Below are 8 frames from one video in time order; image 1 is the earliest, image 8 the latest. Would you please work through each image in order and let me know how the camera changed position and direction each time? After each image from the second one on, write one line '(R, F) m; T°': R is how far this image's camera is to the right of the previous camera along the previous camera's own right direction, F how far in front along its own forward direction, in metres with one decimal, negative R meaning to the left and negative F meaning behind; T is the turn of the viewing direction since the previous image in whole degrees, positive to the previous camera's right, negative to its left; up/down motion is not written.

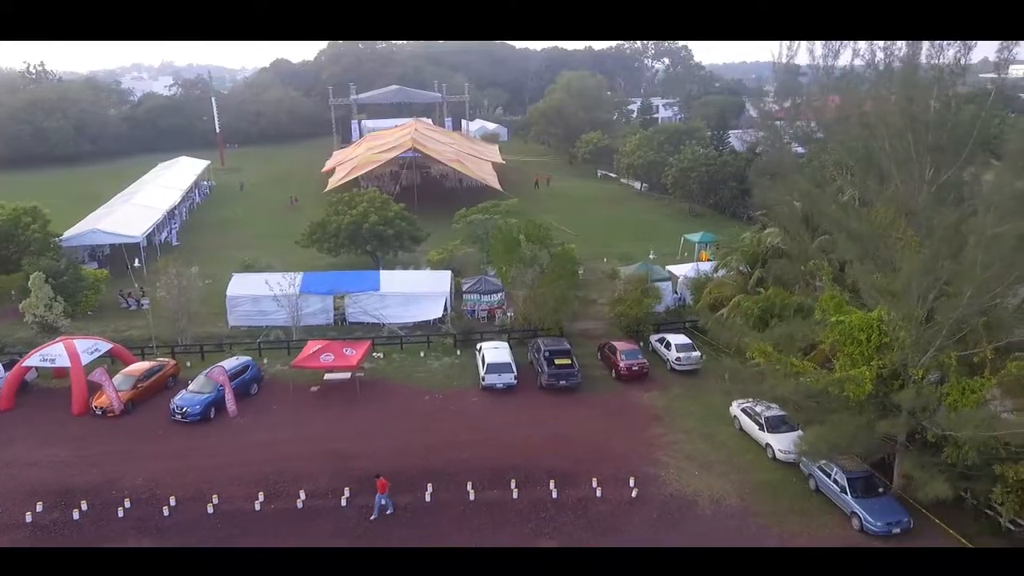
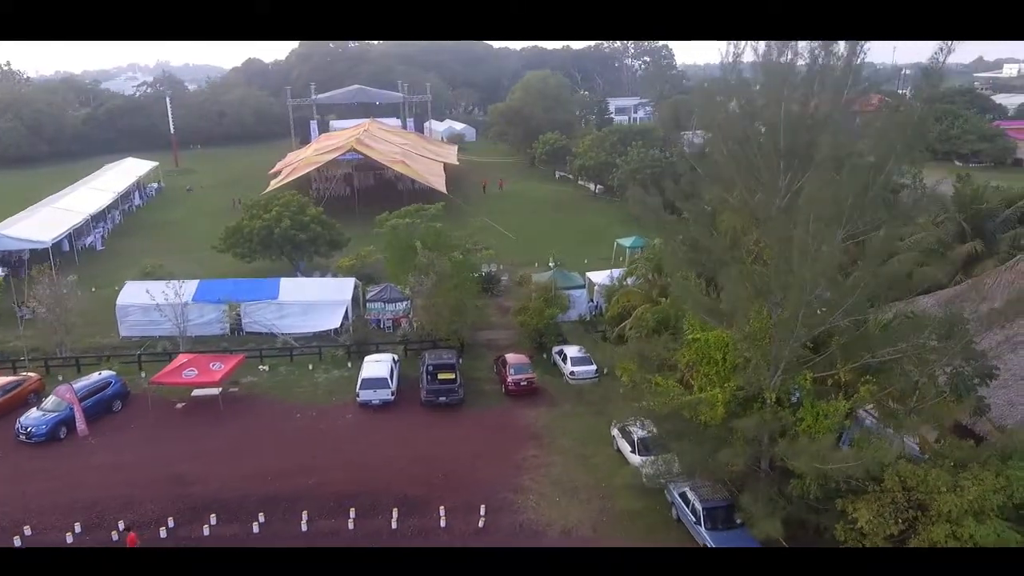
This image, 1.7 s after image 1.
(+0.8, +0.5) m; 0°
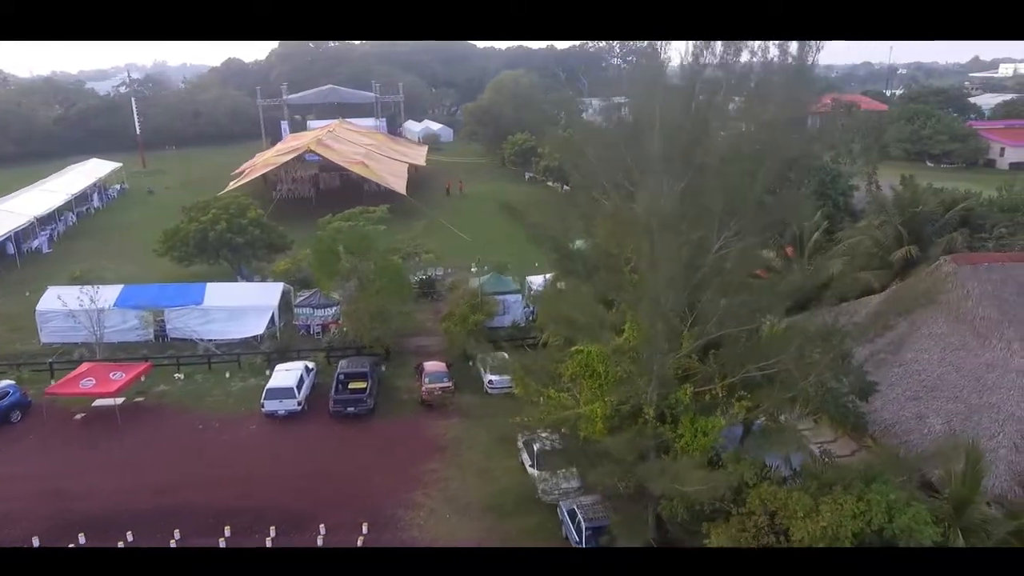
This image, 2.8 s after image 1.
(+0.6, +0.3) m; 0°
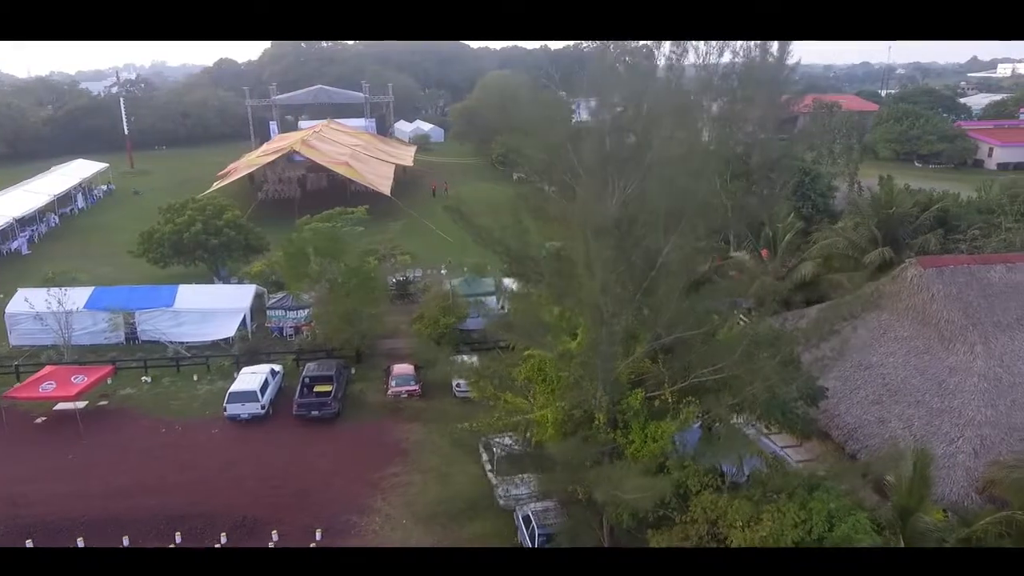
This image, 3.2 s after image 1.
(+0.2, +0.1) m; 0°
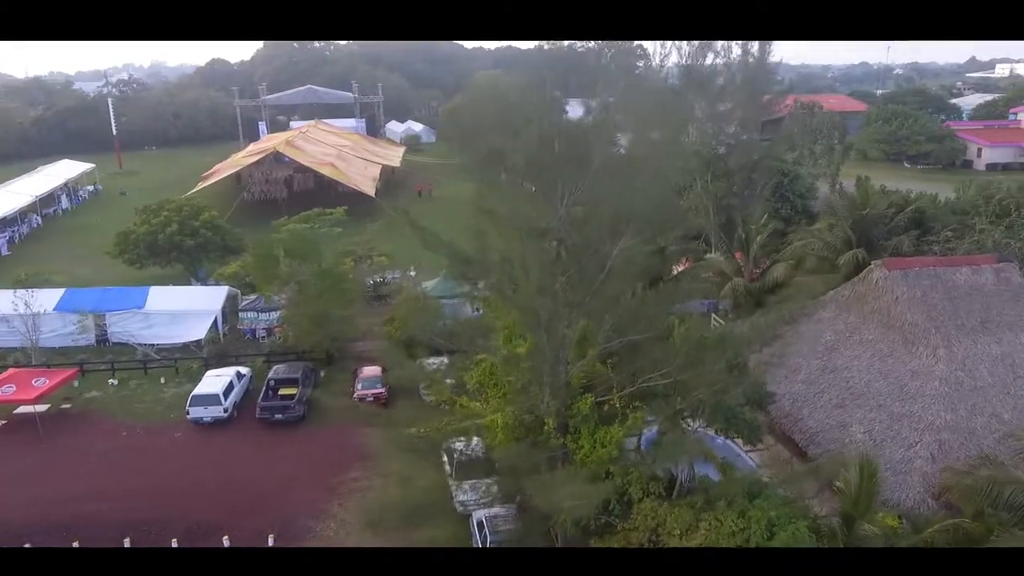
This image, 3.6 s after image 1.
(+0.2, +0.1) m; 0°
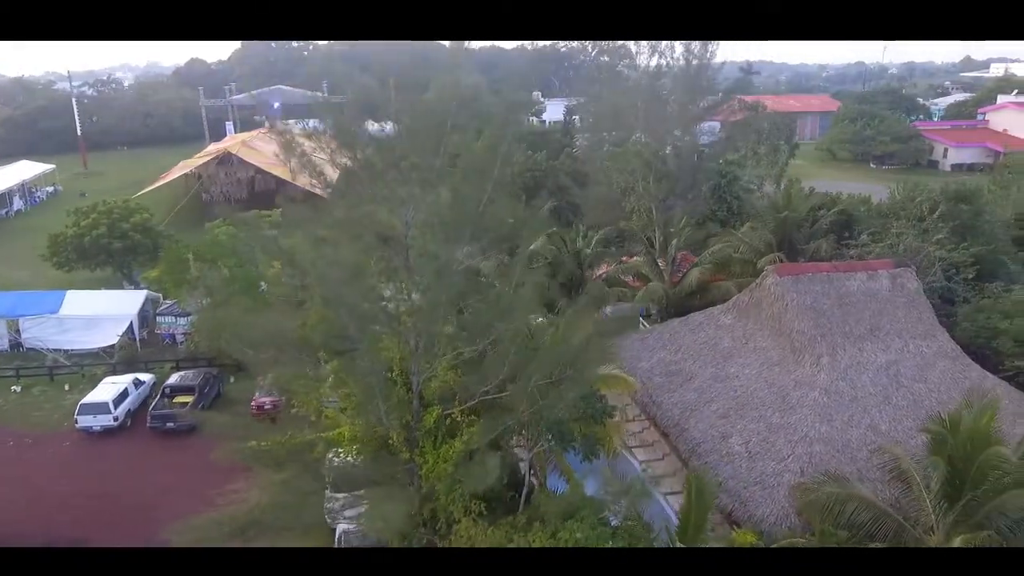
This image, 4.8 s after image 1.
(+0.6, +0.2) m; 0°
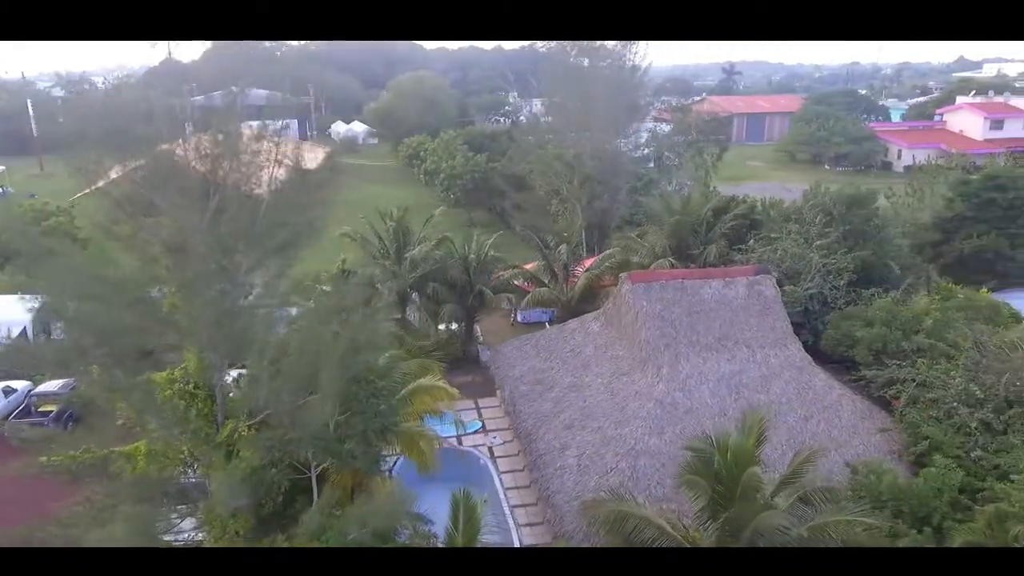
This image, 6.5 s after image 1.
(+0.8, +0.2) m; 0°
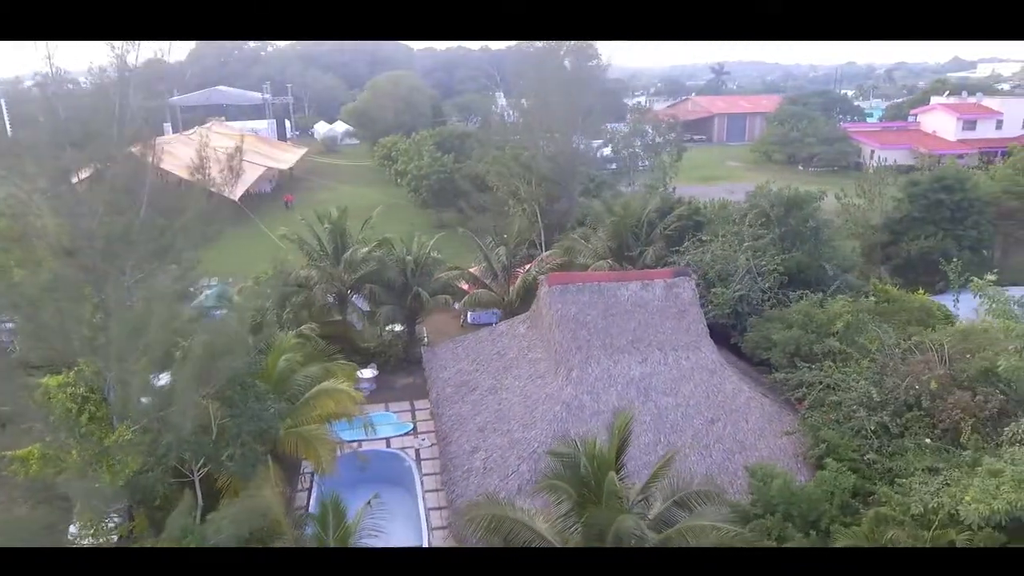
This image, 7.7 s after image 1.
(+0.4, 0.0) m; 0°
